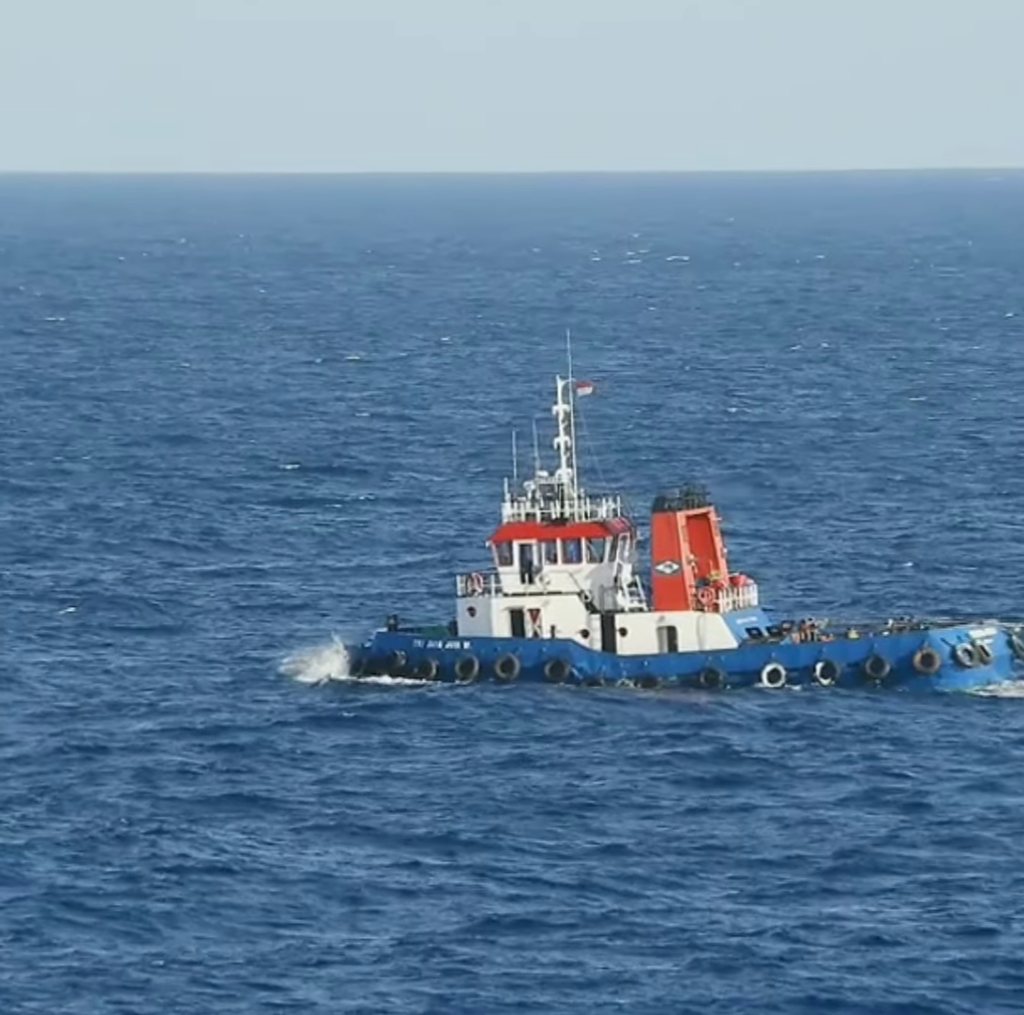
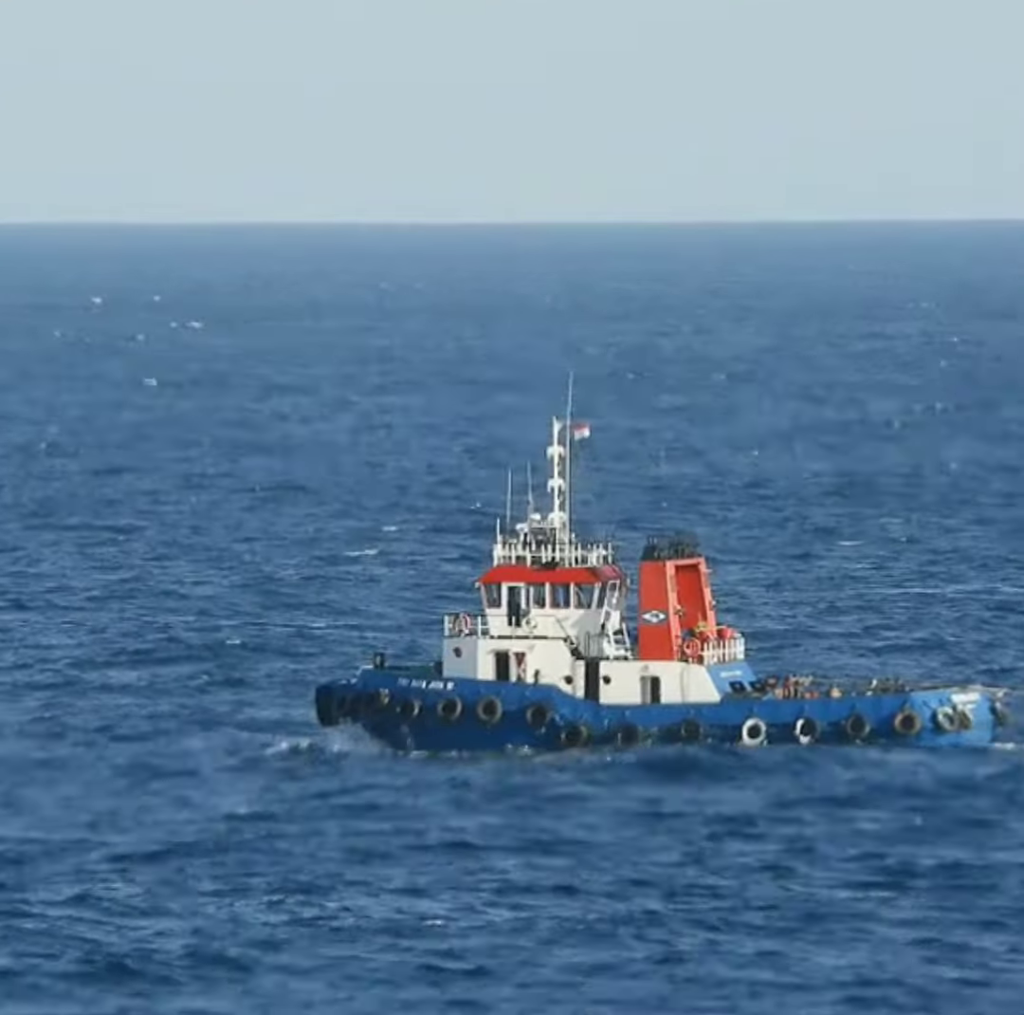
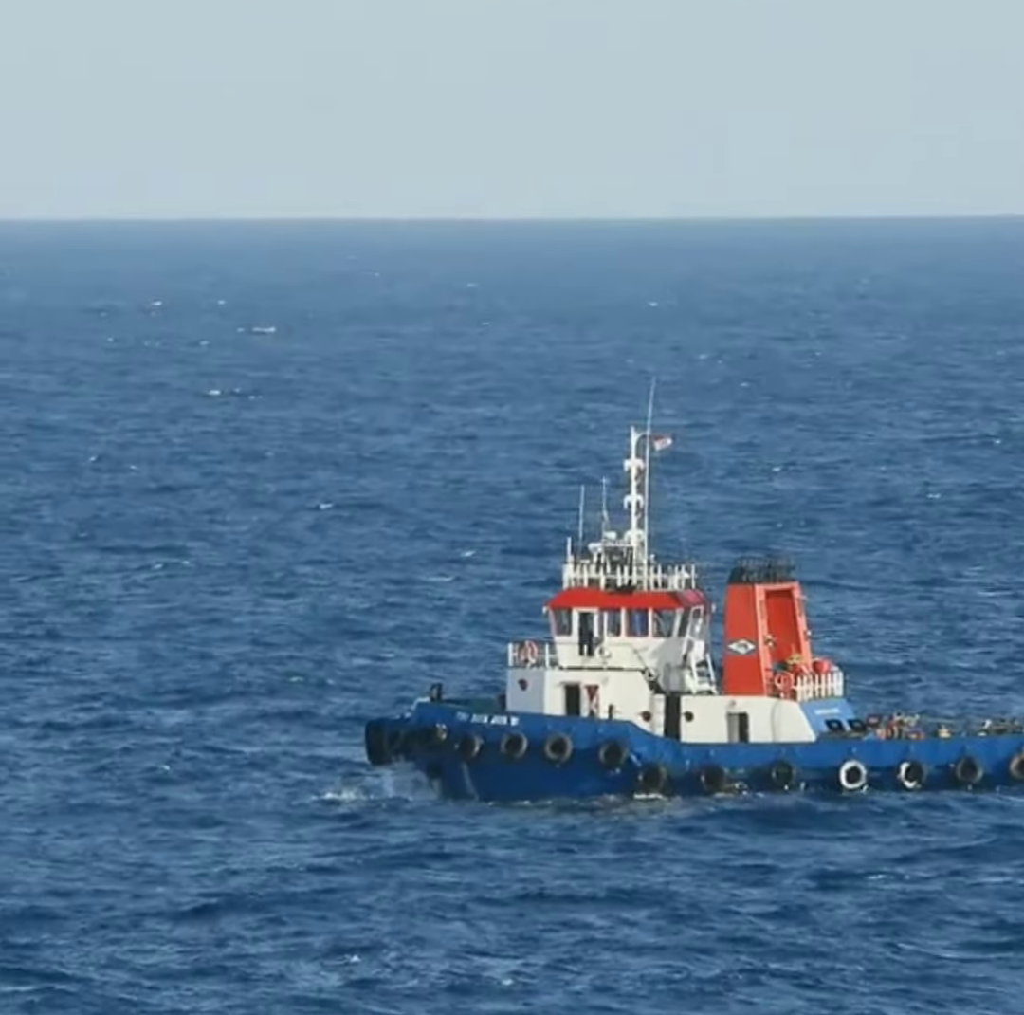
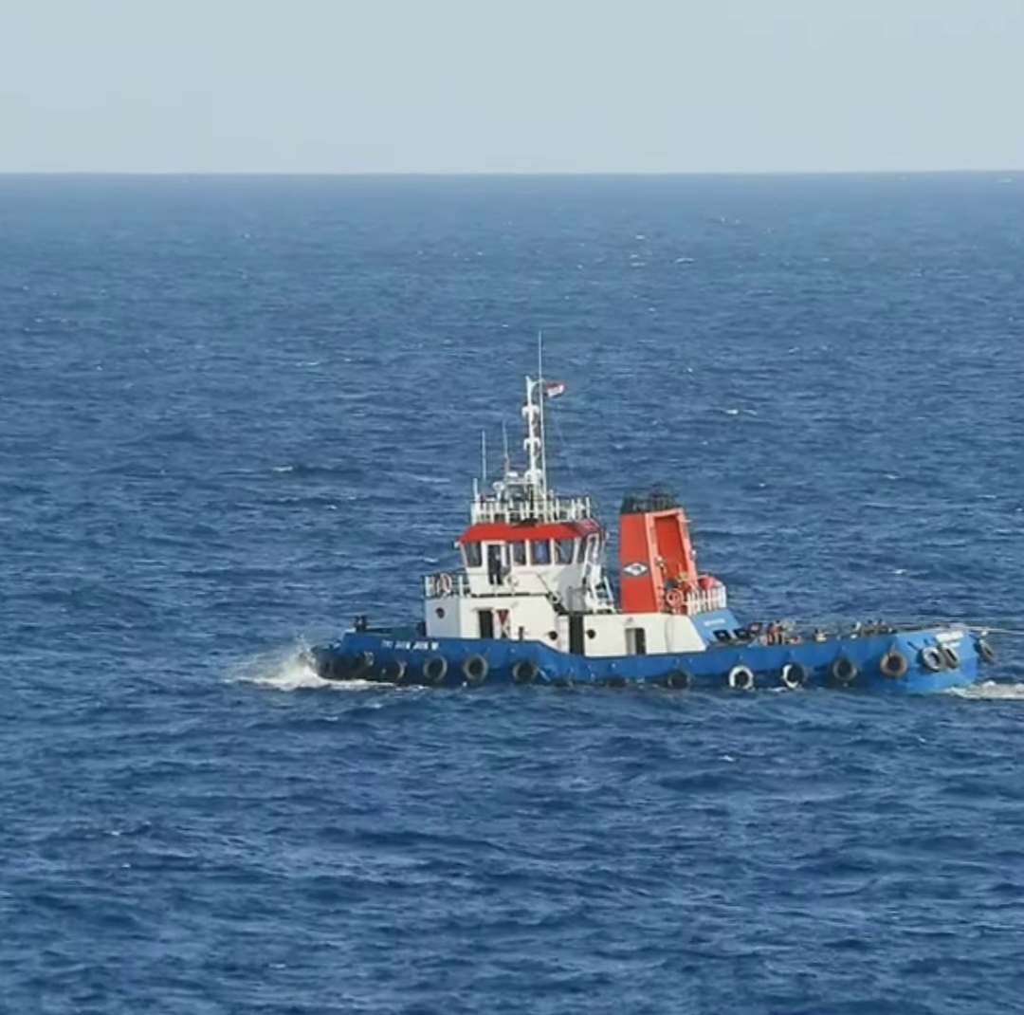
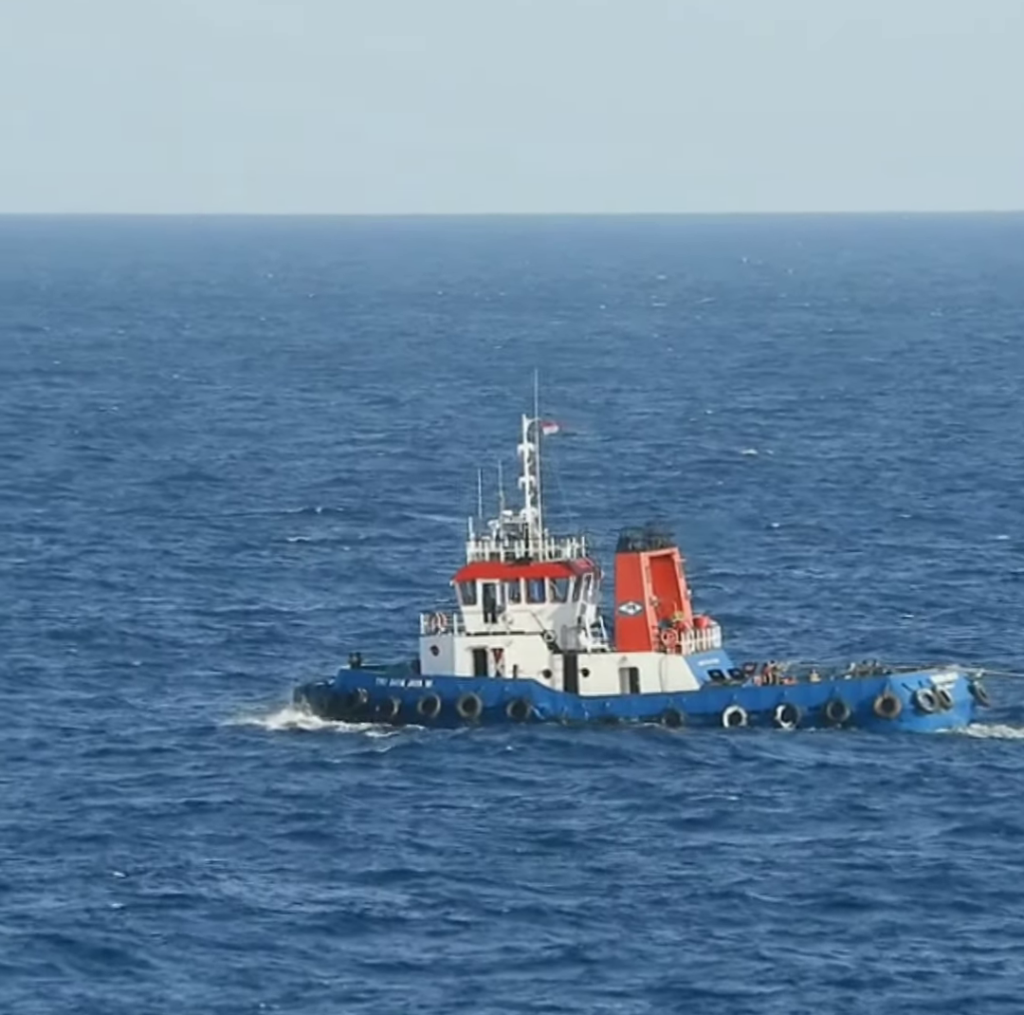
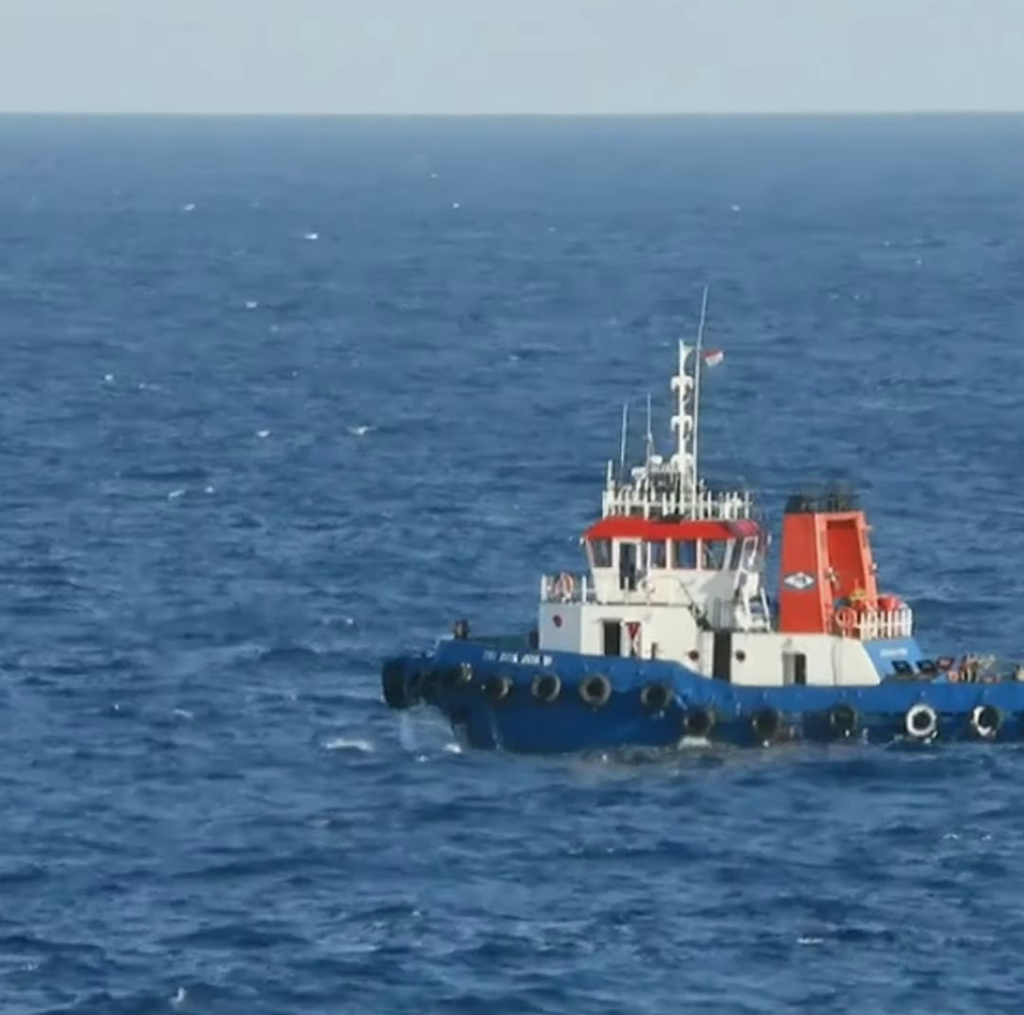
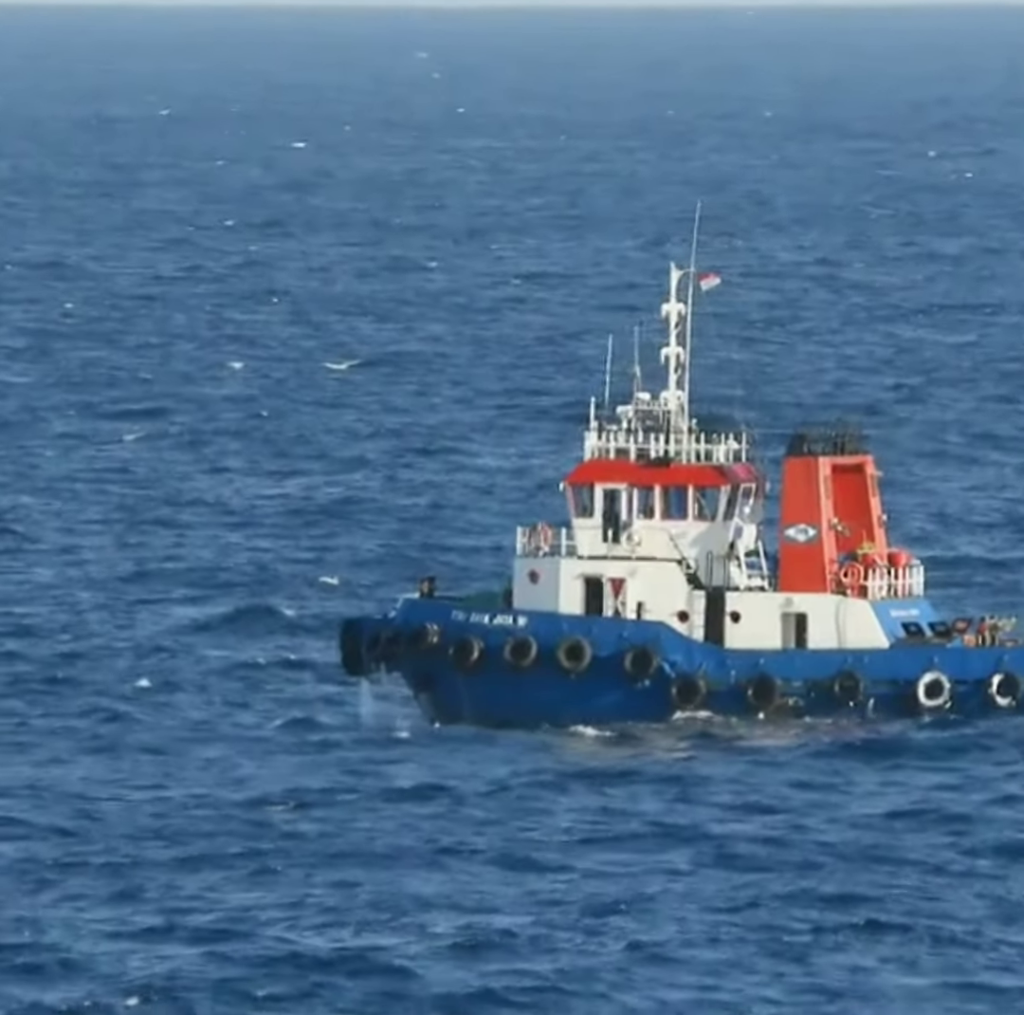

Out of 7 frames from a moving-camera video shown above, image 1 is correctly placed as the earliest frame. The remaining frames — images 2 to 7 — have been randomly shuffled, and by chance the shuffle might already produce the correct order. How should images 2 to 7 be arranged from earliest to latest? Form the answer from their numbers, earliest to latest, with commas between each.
4, 5, 2, 3, 6, 7
